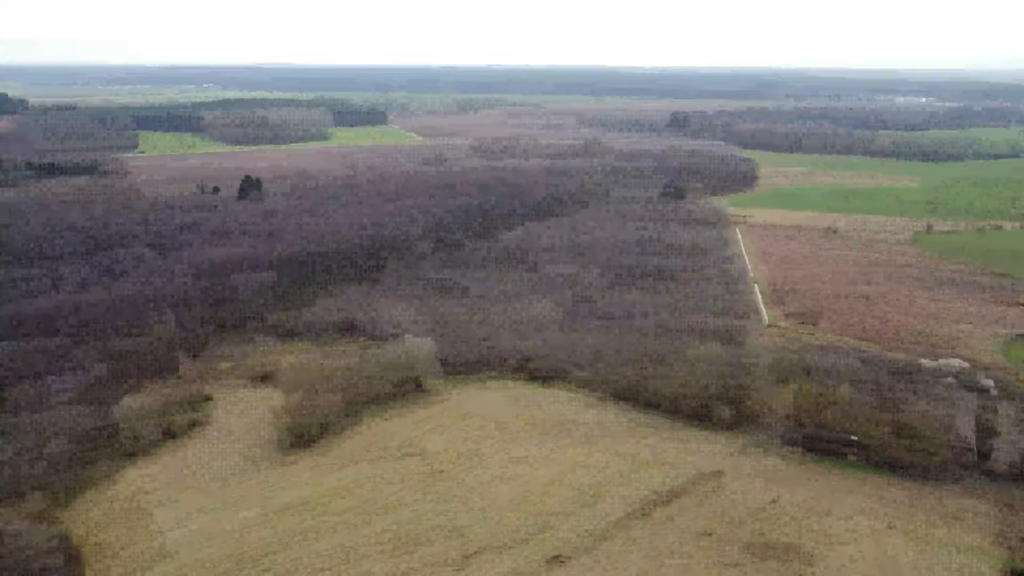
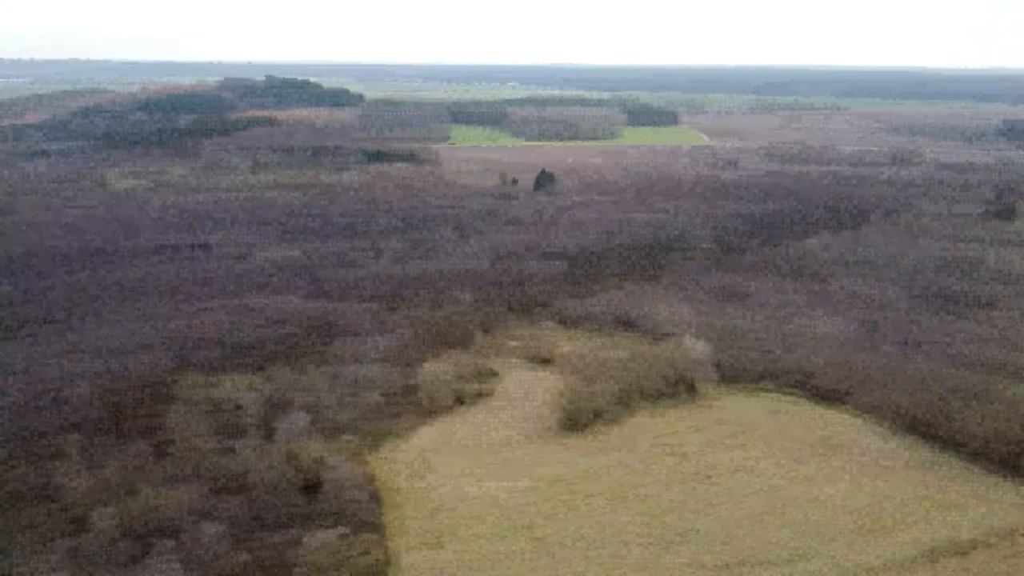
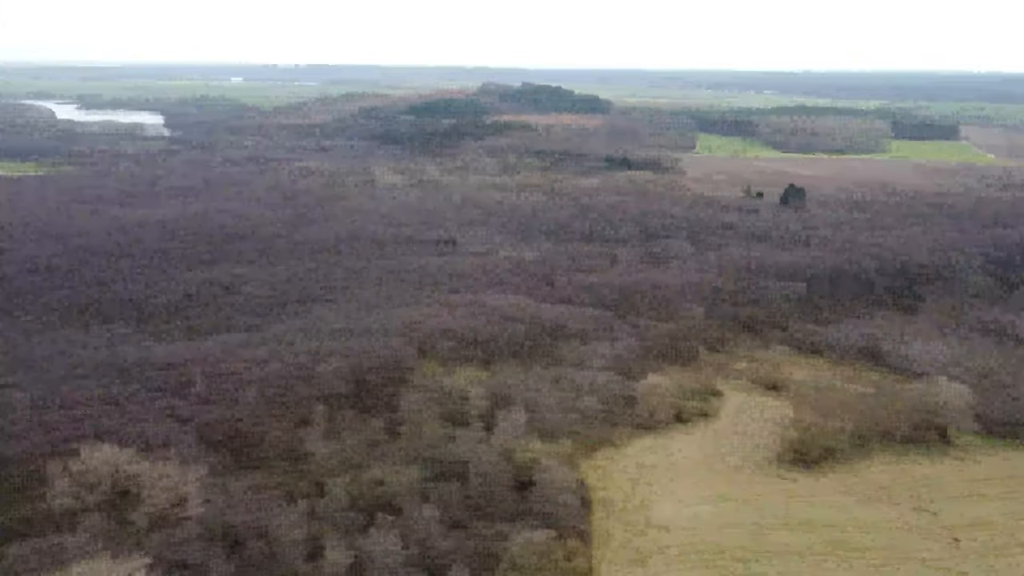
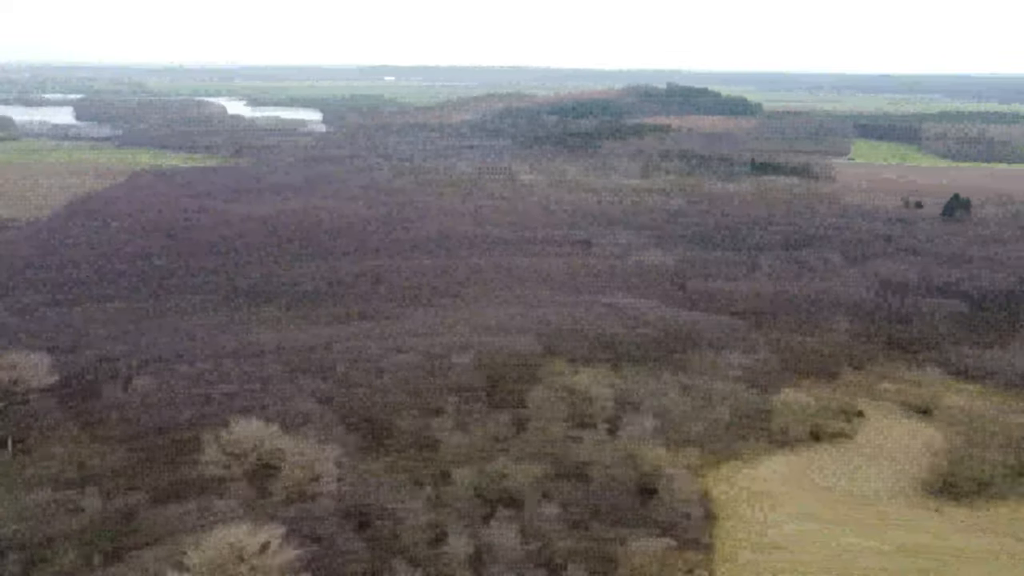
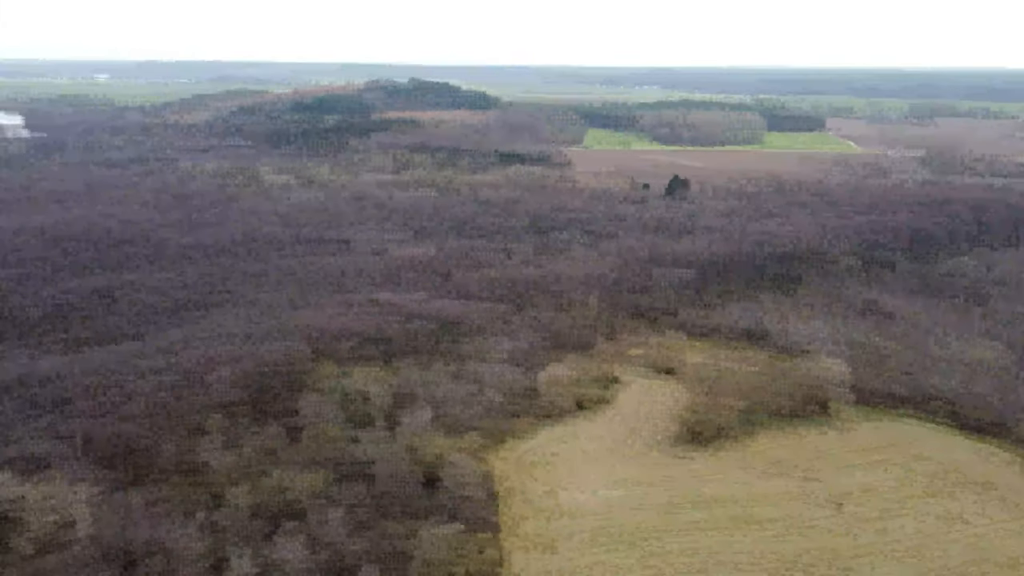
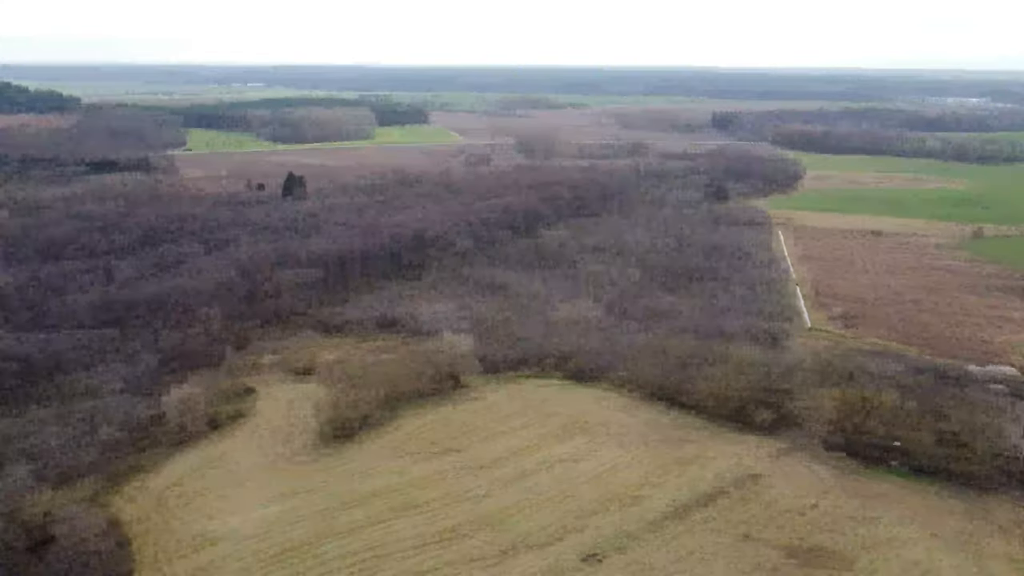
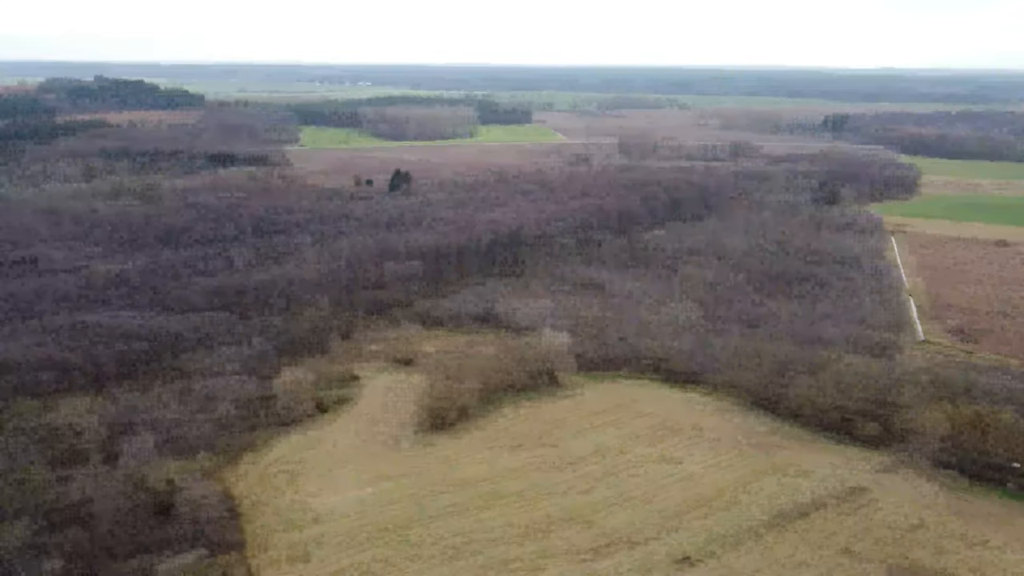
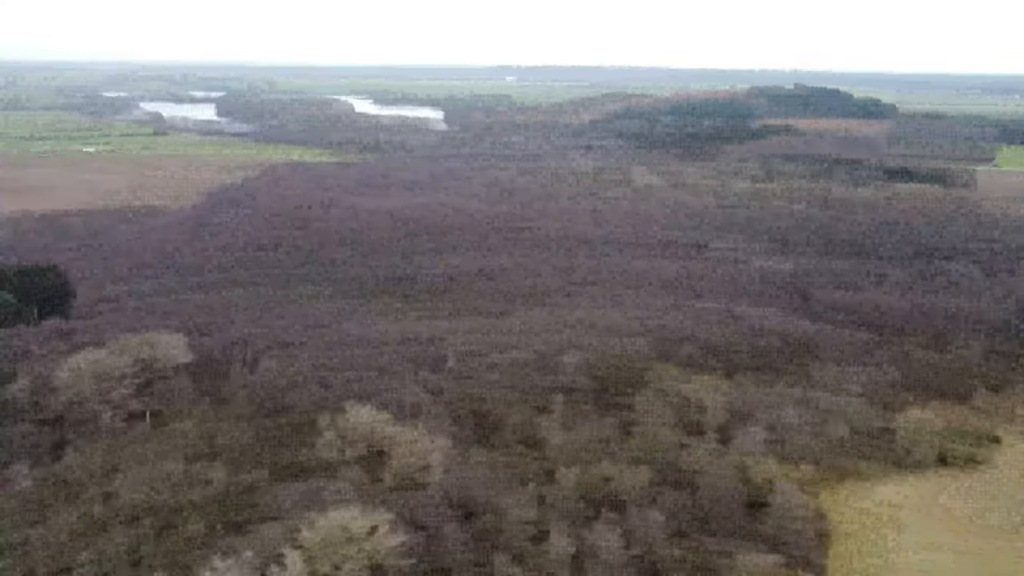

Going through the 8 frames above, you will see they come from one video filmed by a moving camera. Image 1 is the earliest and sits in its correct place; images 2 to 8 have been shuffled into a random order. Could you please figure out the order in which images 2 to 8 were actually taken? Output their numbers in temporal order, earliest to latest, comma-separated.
6, 7, 2, 5, 3, 4, 8
